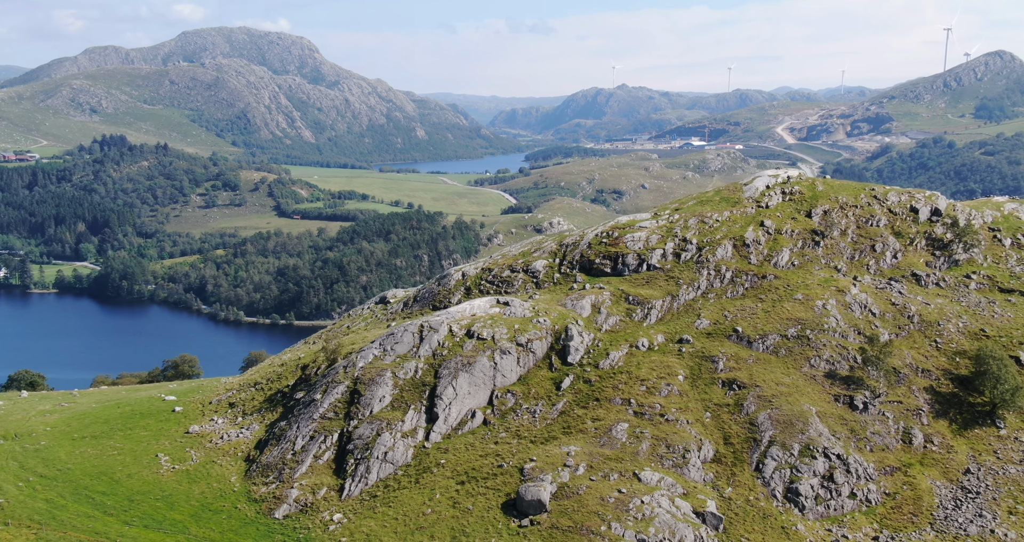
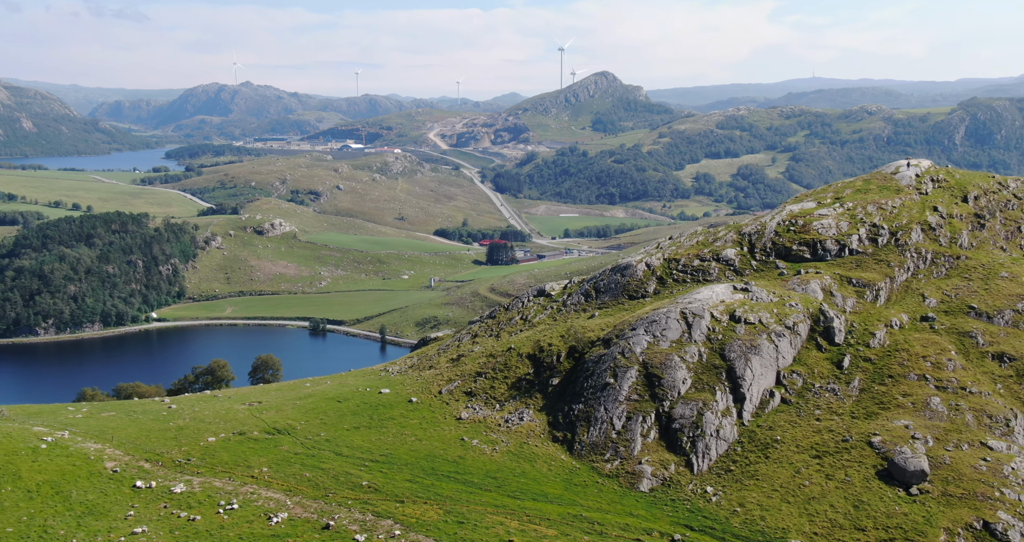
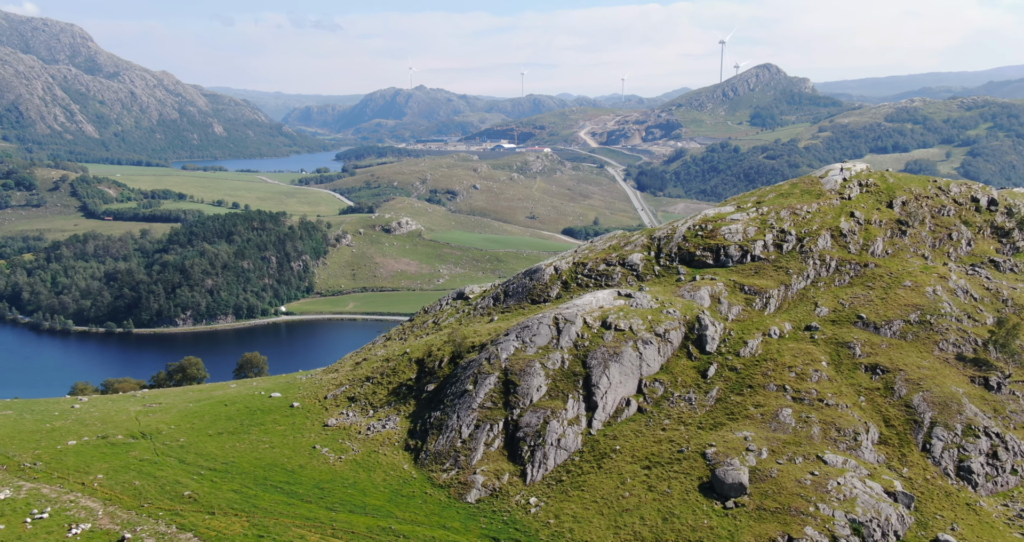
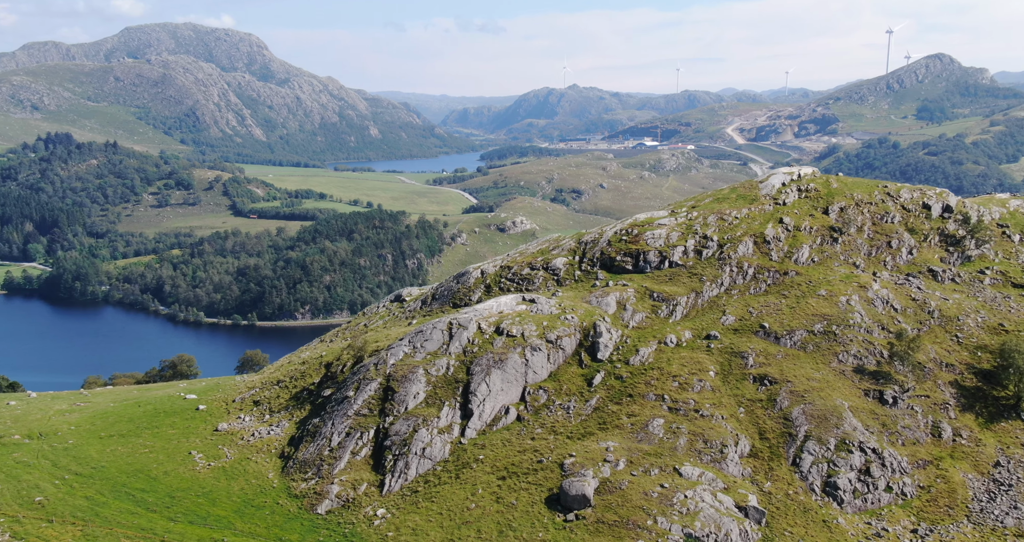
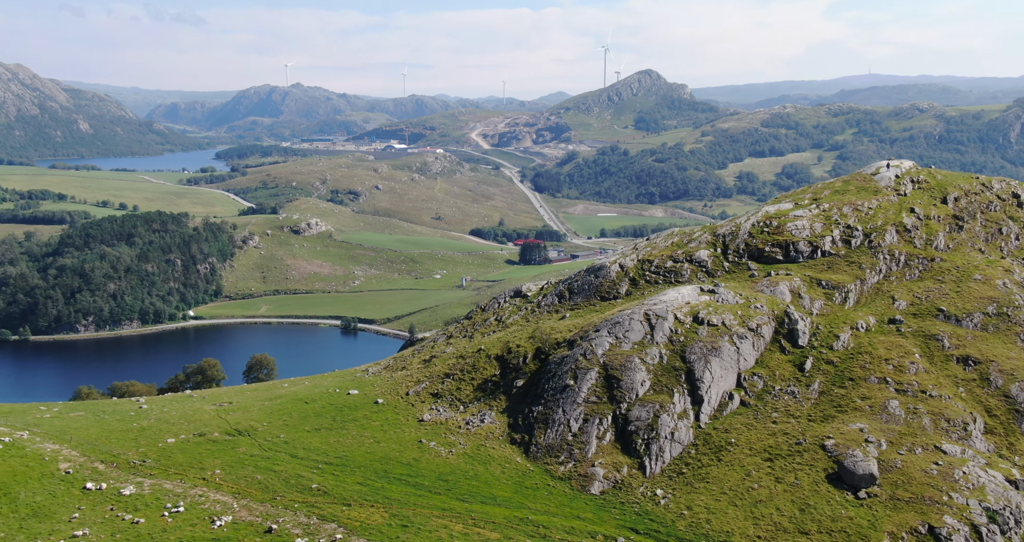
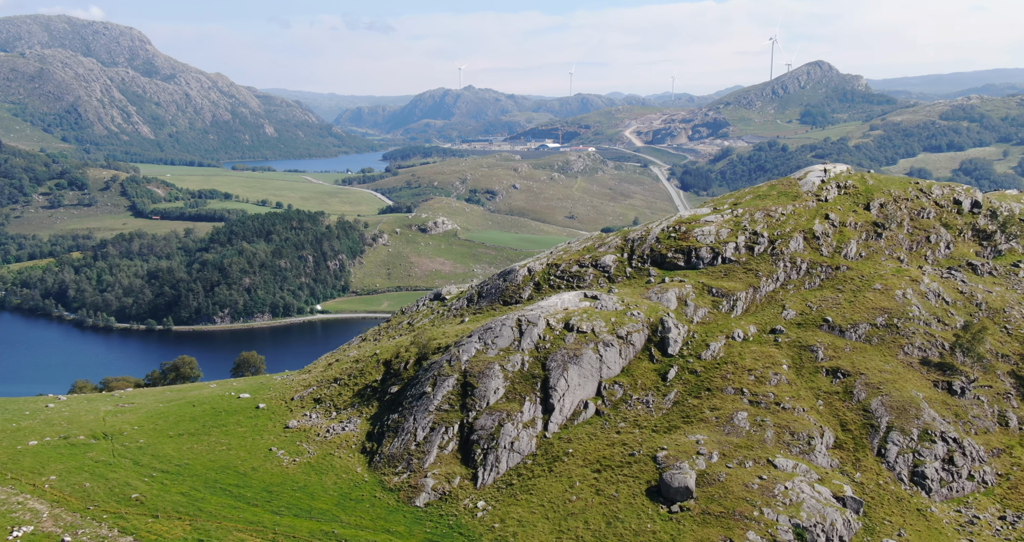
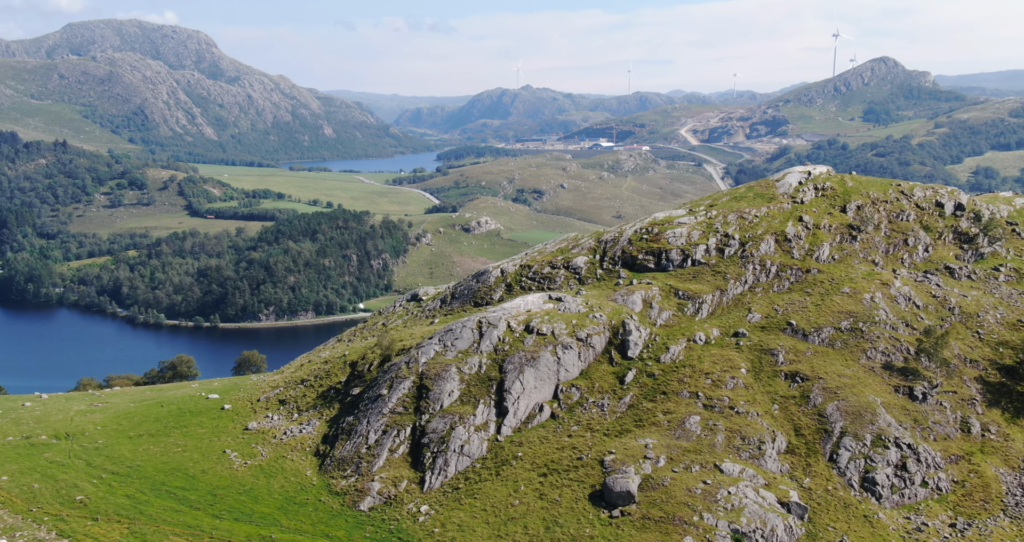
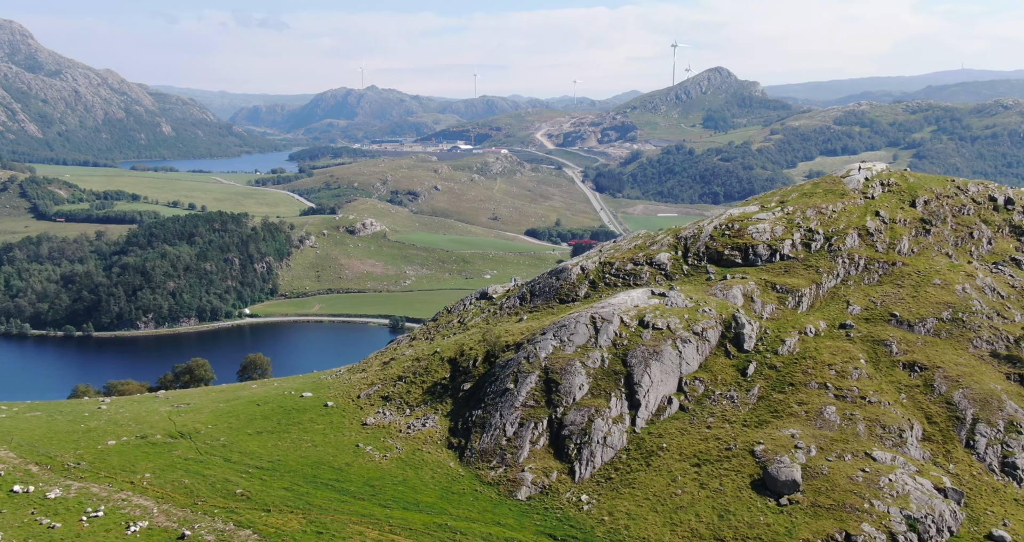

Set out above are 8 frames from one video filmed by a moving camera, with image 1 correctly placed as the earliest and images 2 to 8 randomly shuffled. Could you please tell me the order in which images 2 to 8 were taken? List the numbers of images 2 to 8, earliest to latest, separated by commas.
4, 7, 6, 3, 8, 5, 2
